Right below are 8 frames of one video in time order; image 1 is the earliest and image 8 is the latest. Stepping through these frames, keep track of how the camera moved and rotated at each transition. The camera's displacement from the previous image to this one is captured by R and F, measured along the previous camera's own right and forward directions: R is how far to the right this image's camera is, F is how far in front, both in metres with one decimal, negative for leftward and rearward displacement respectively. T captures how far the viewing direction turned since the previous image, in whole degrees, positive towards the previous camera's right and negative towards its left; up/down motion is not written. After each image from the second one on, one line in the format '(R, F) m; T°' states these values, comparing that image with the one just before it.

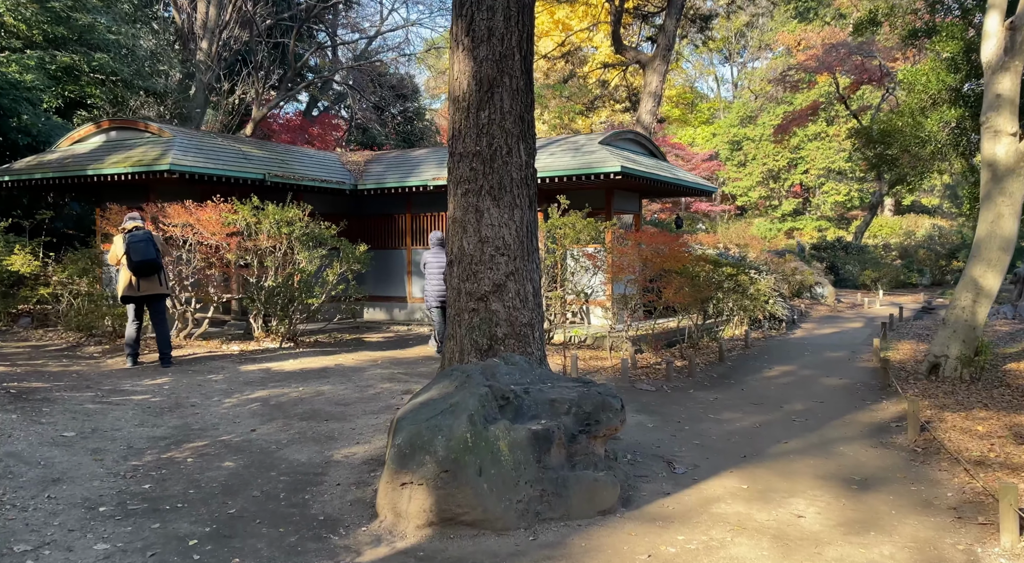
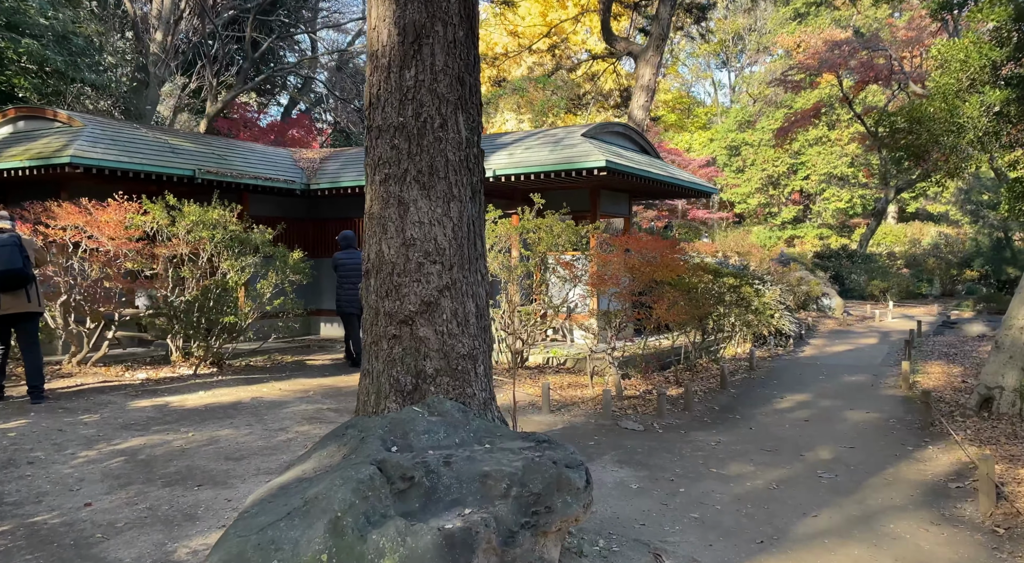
(+0.4, +1.8) m; 0°
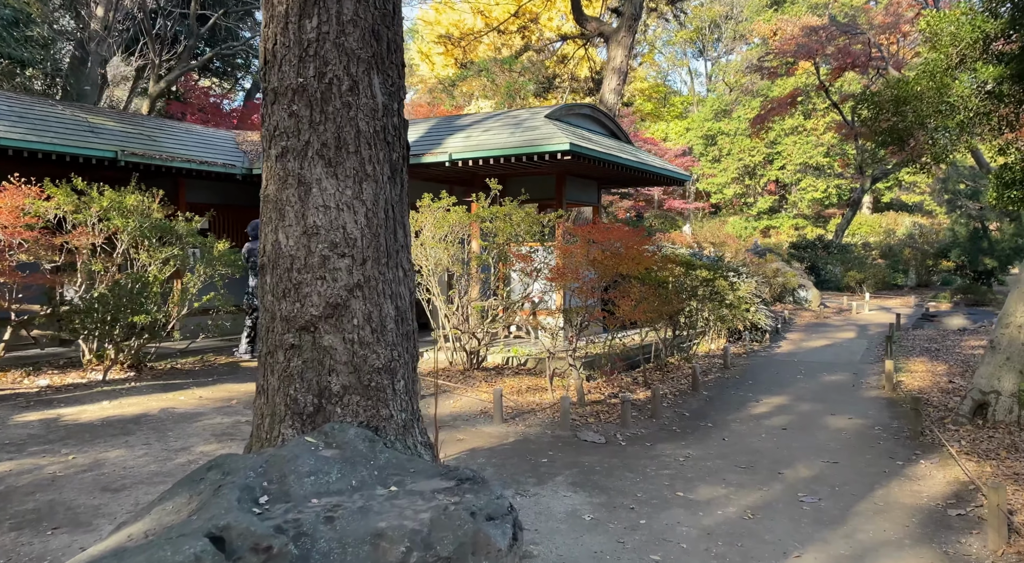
(+0.3, +0.9) m; +2°
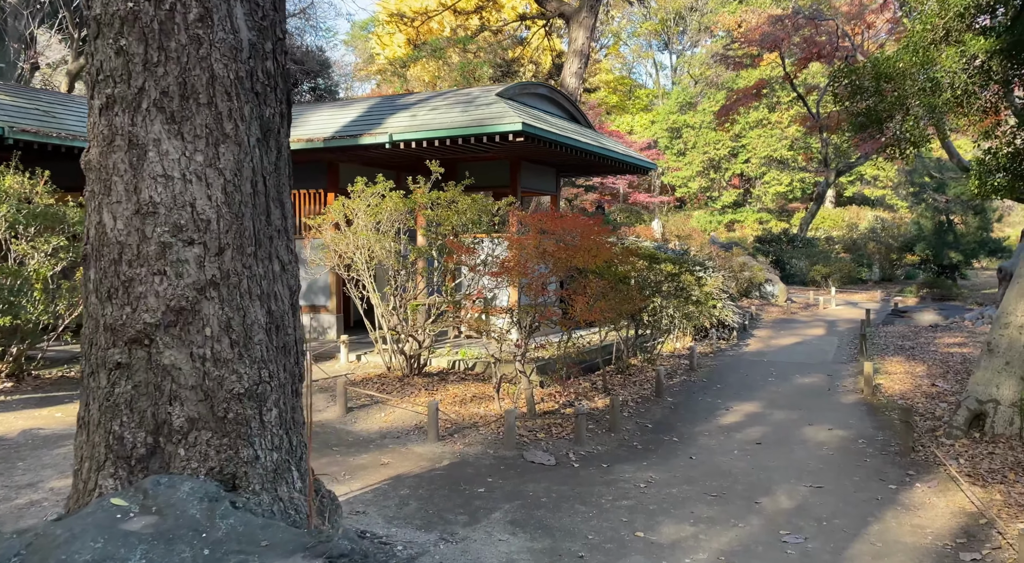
(+0.2, +1.0) m; +2°
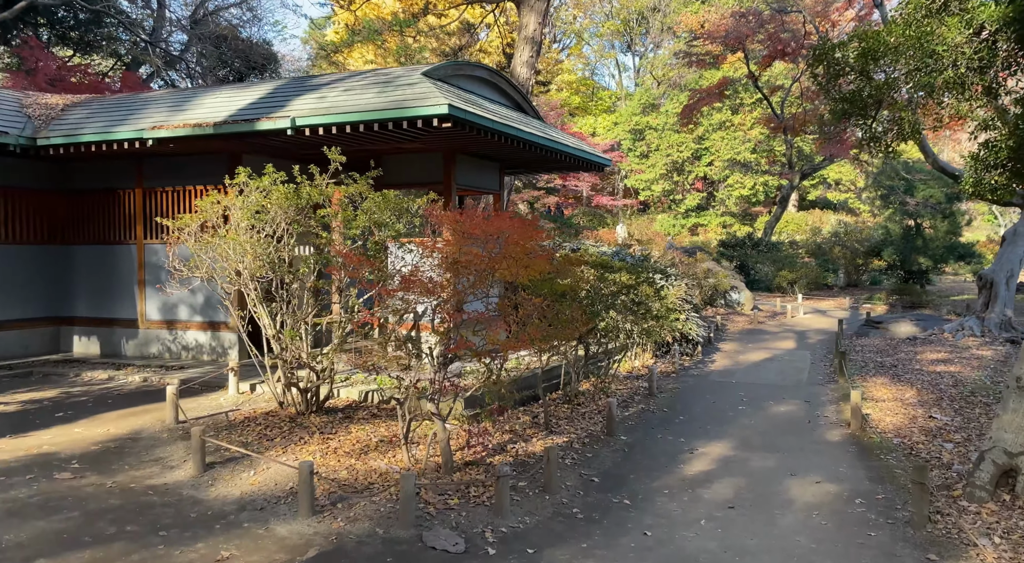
(+0.4, +1.6) m; +2°
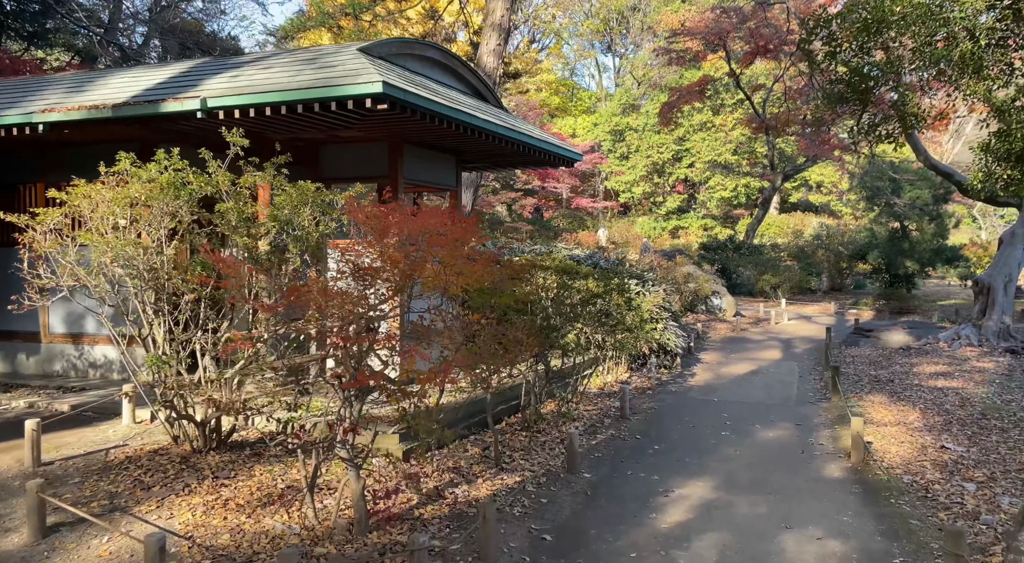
(+0.3, +1.2) m; +1°
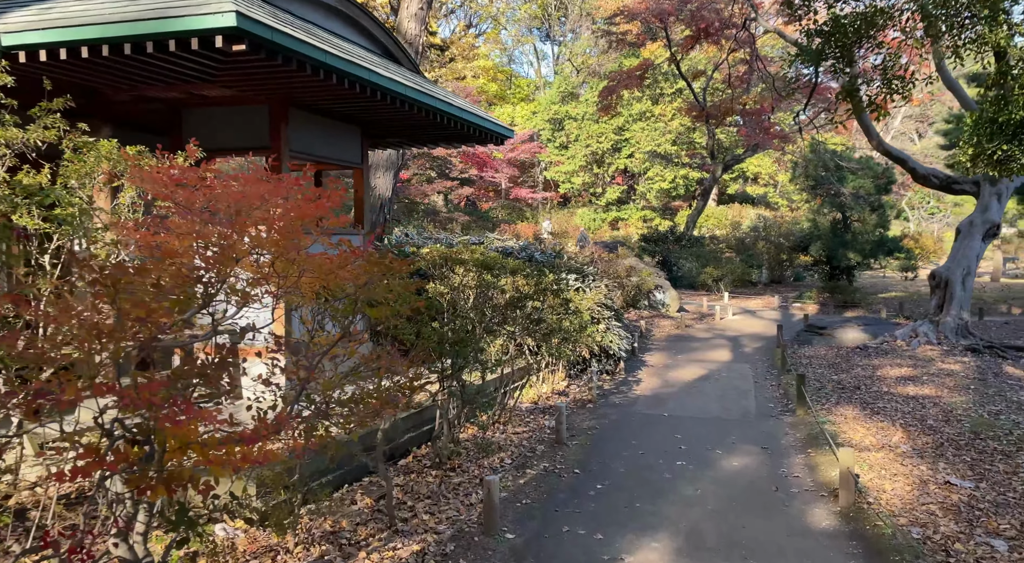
(+0.2, +1.6) m; +4°
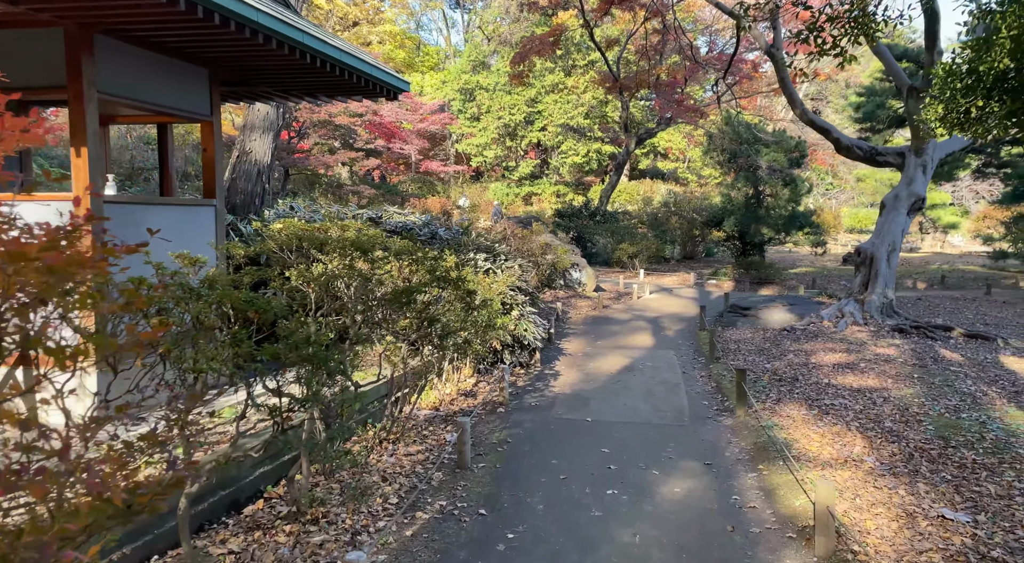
(+0.2, +1.5) m; +6°
